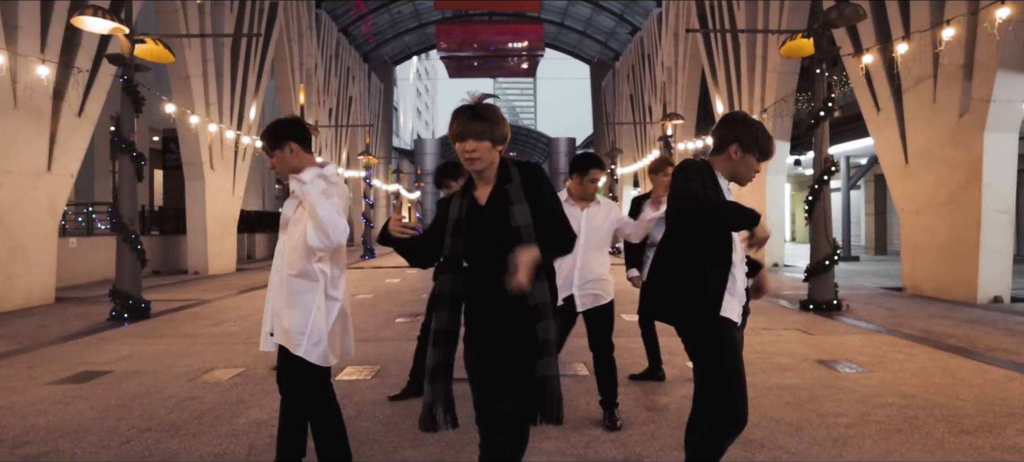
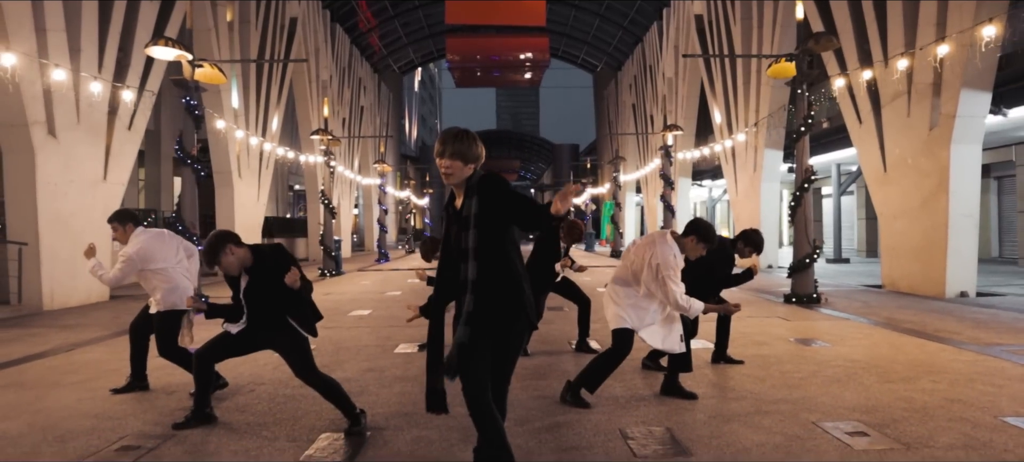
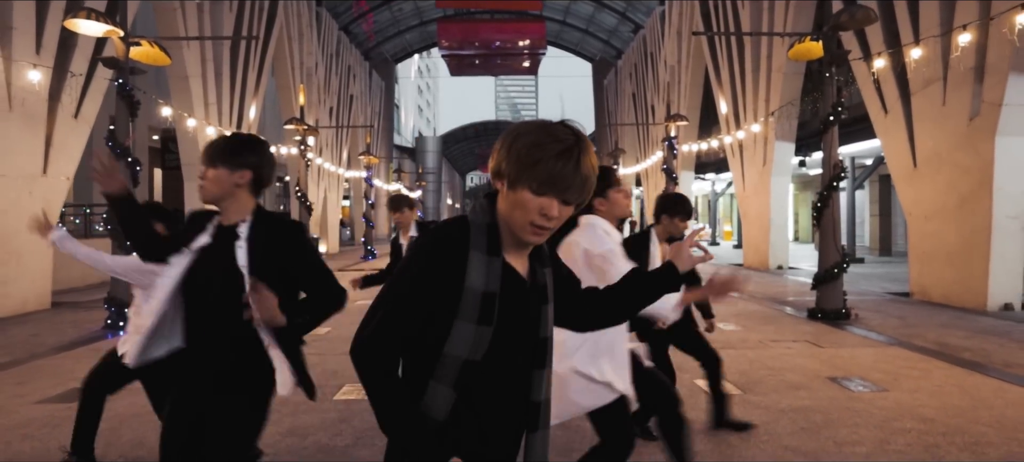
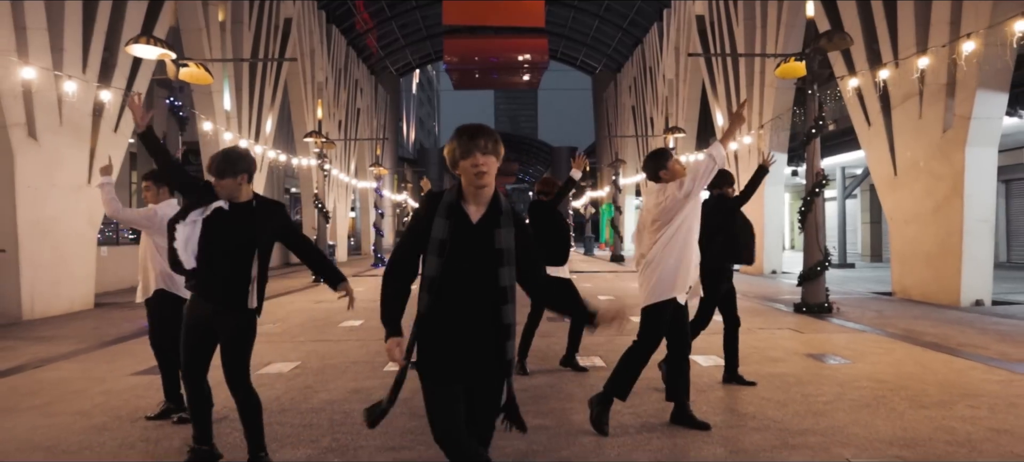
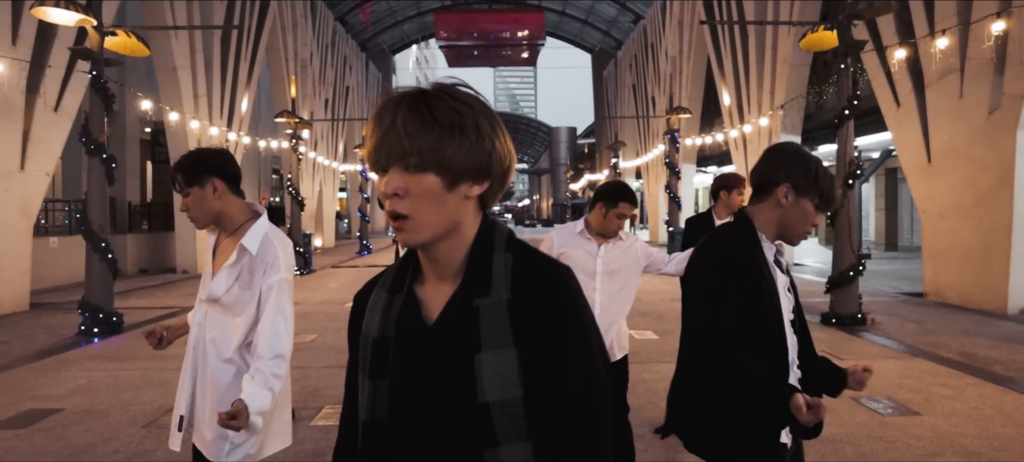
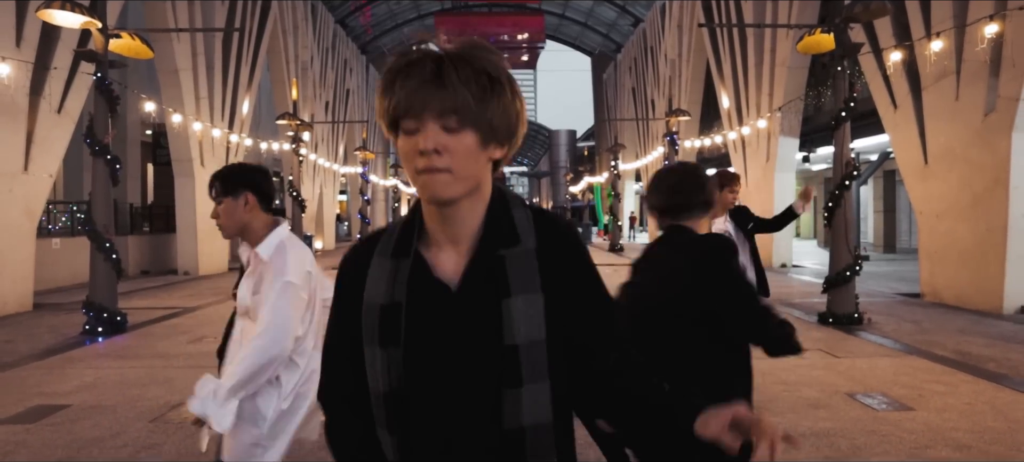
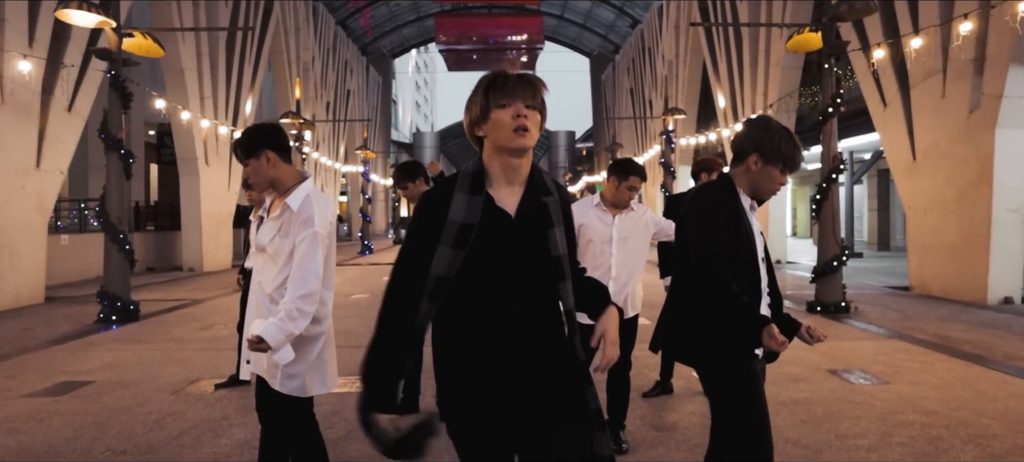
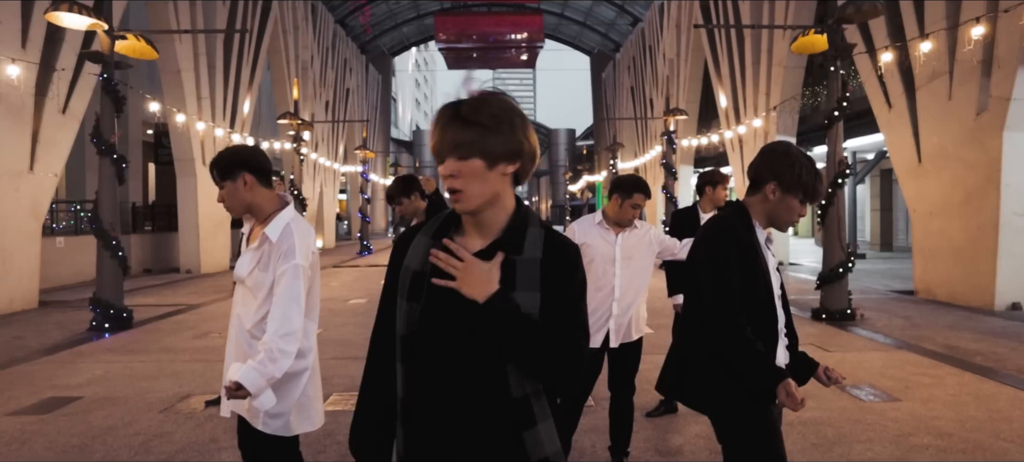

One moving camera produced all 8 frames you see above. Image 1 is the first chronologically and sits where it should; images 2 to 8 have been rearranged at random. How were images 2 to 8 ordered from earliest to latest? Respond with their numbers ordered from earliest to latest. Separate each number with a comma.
7, 8, 5, 6, 3, 4, 2
